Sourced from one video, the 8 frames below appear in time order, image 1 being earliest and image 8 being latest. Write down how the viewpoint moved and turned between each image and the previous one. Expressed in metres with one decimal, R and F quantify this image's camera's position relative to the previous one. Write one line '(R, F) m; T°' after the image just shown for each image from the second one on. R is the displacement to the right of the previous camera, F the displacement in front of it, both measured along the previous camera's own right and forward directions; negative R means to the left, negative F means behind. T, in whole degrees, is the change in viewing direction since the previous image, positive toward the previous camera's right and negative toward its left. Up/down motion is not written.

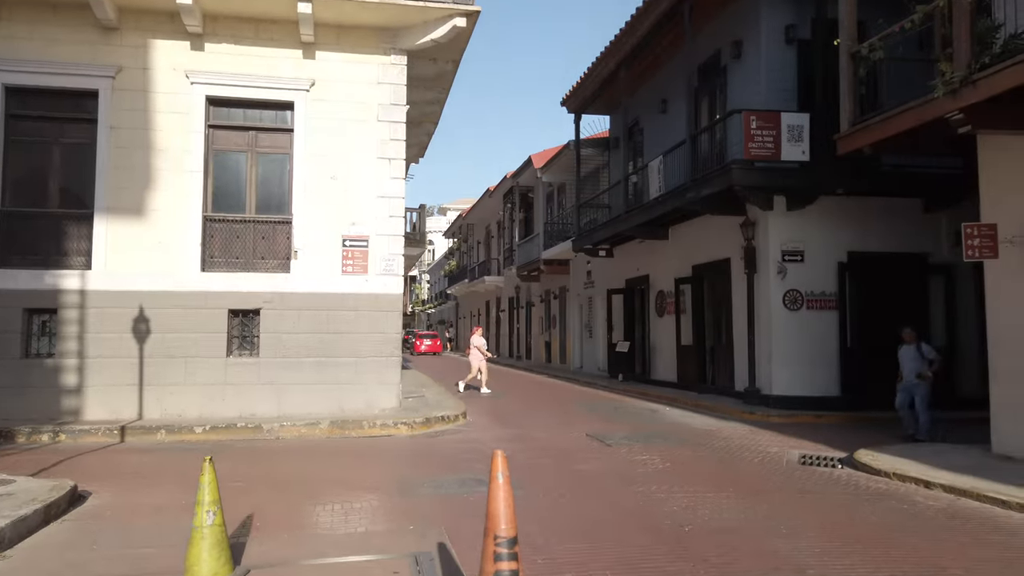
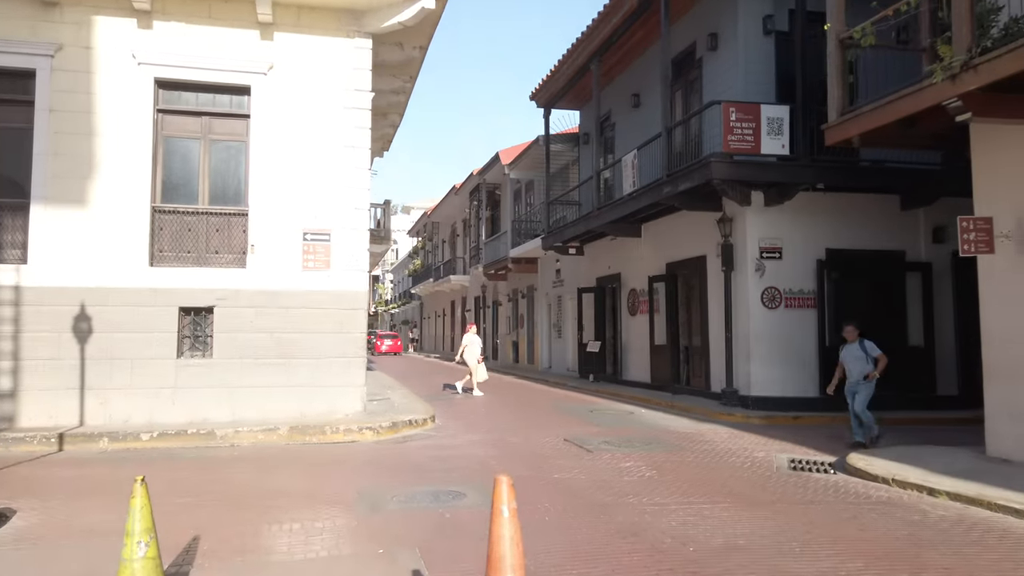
(-0.1, +0.6) m; +3°
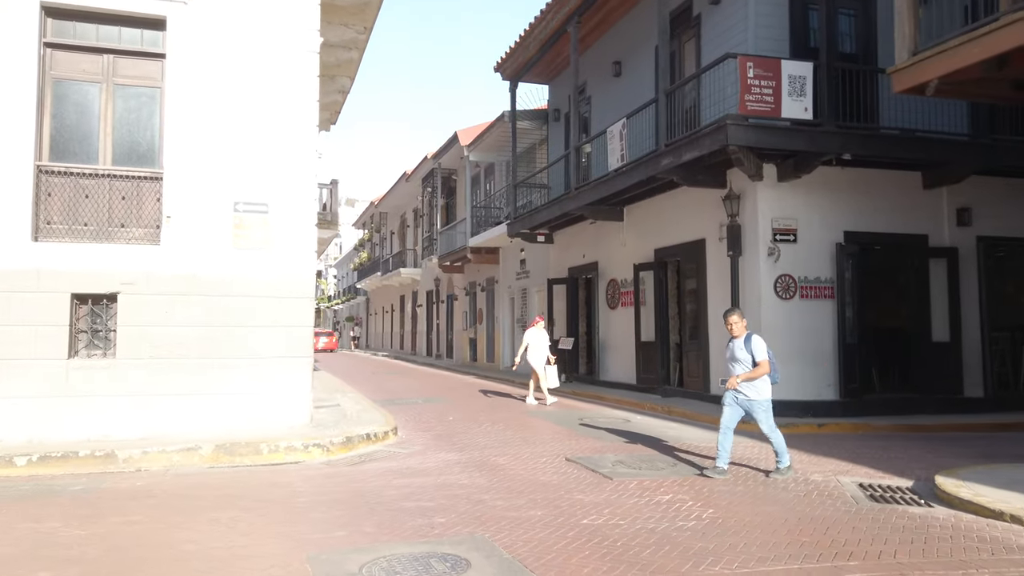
(-0.5, +2.1) m; +4°
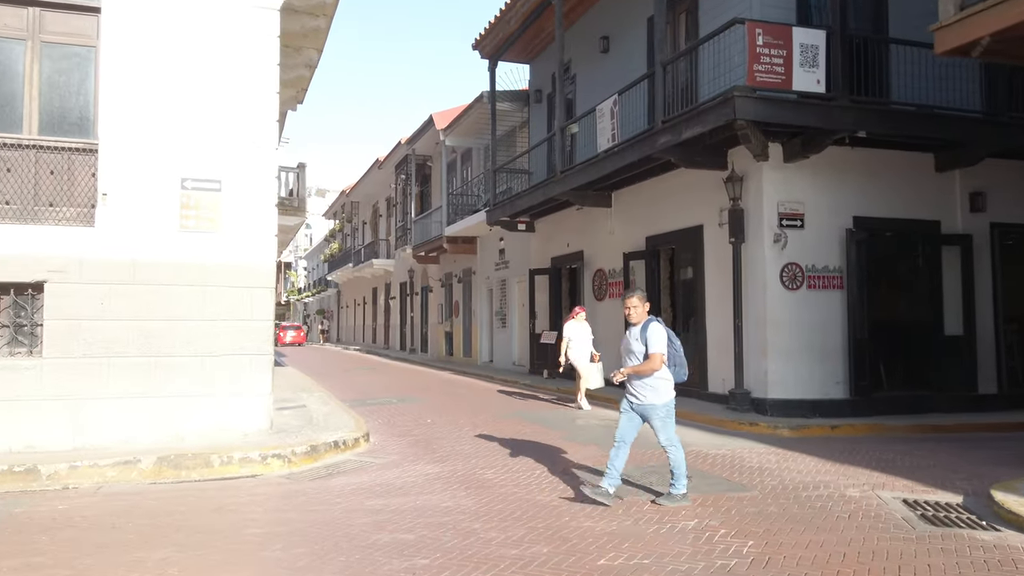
(-0.2, +1.1) m; +2°
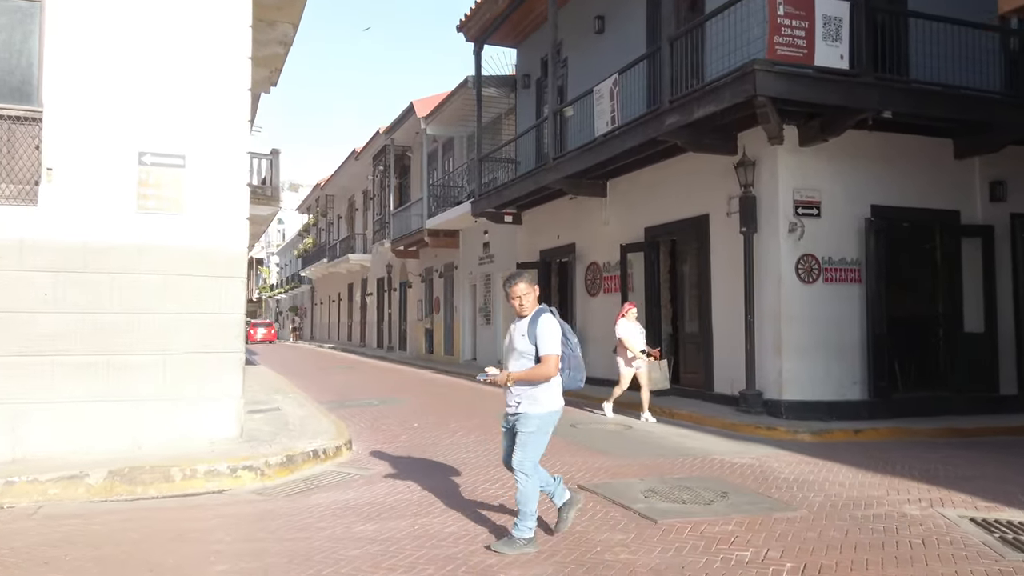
(-0.3, +0.9) m; +2°
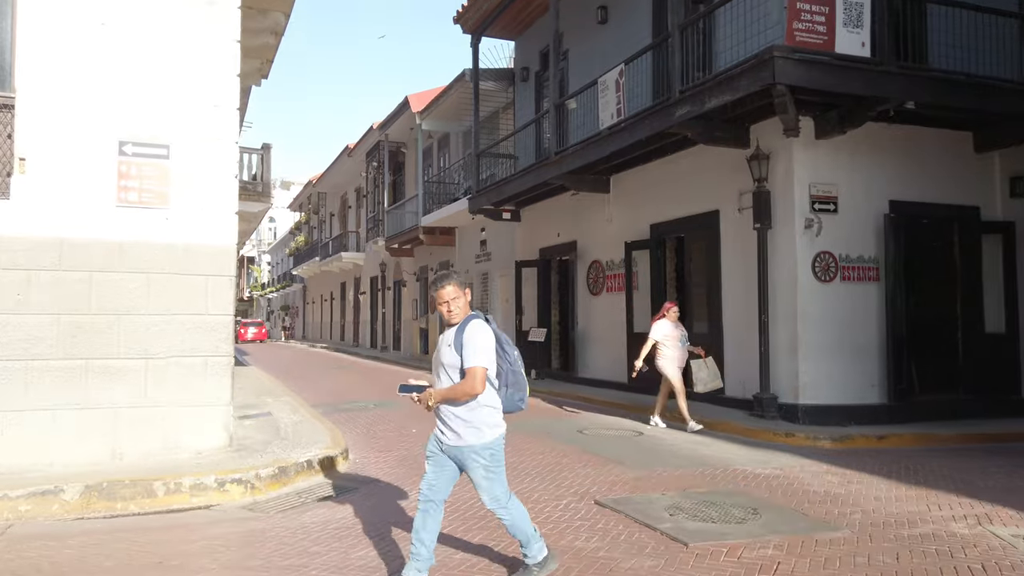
(-0.1, +0.5) m; +1°
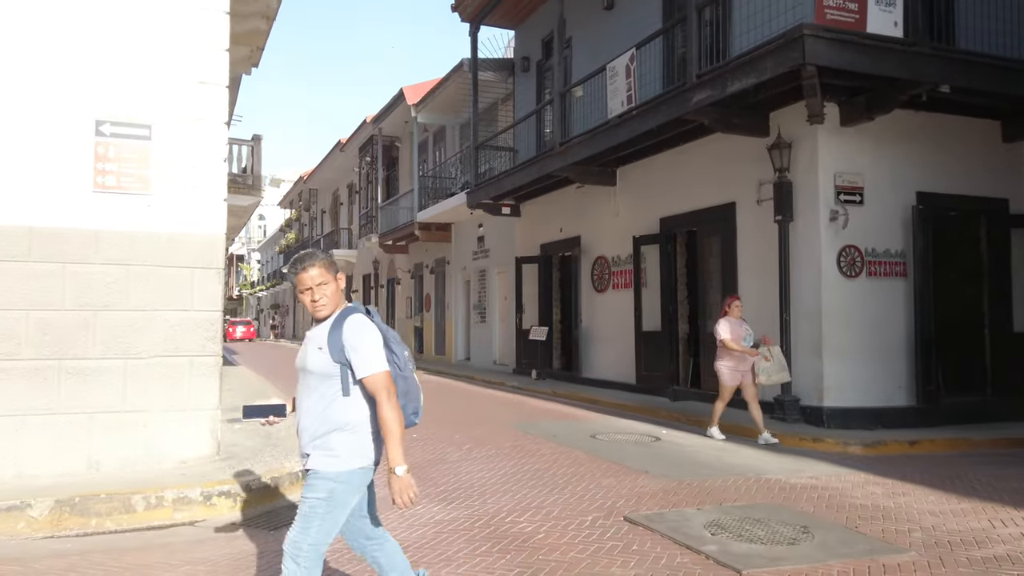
(-0.2, +0.6) m; +1°
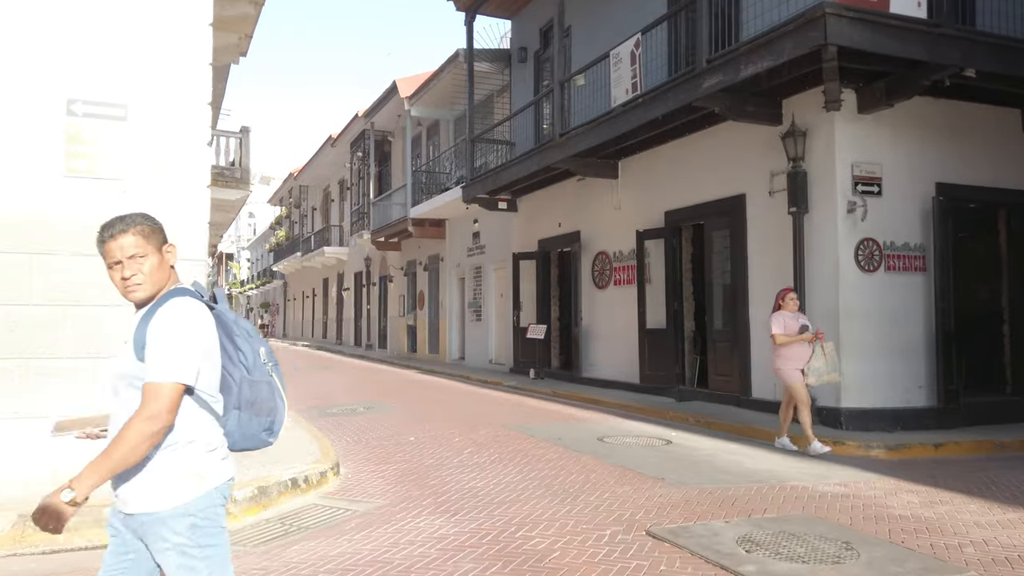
(-0.1, +0.5) m; +1°
